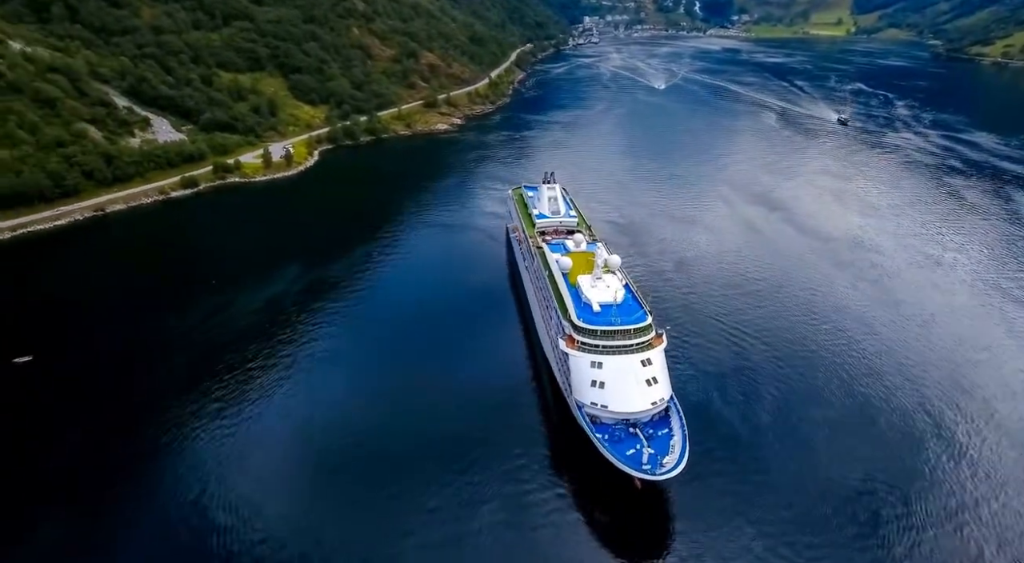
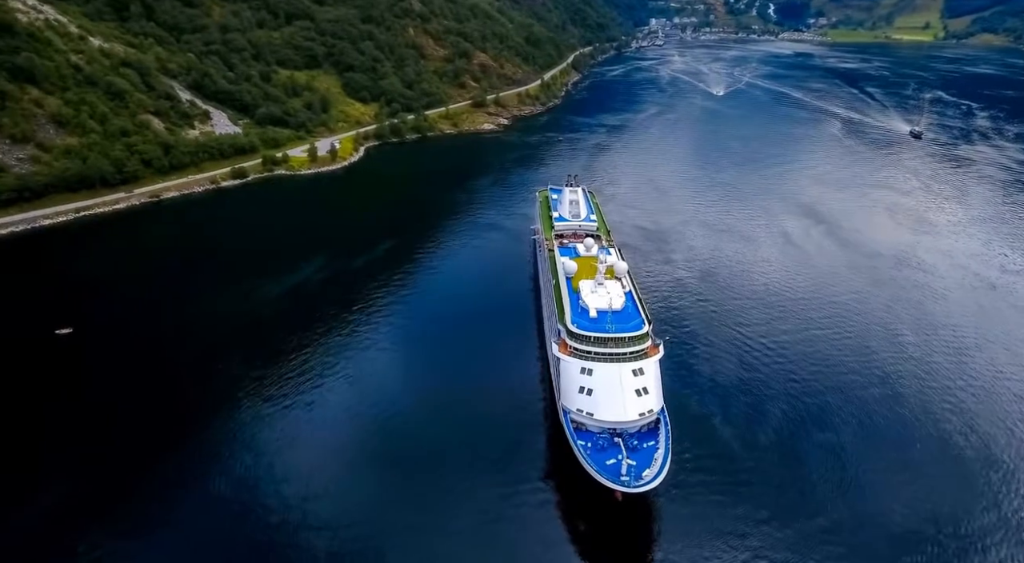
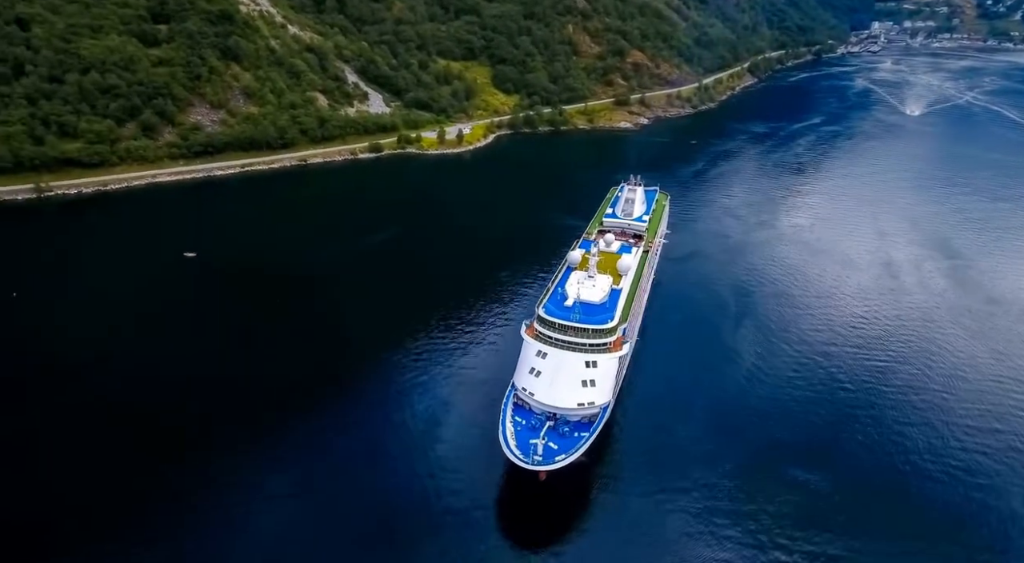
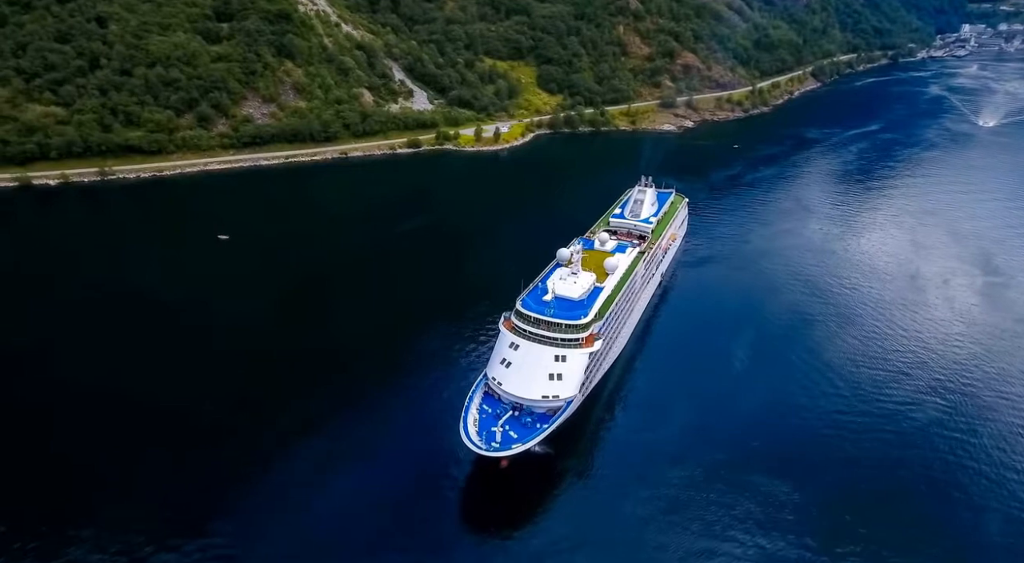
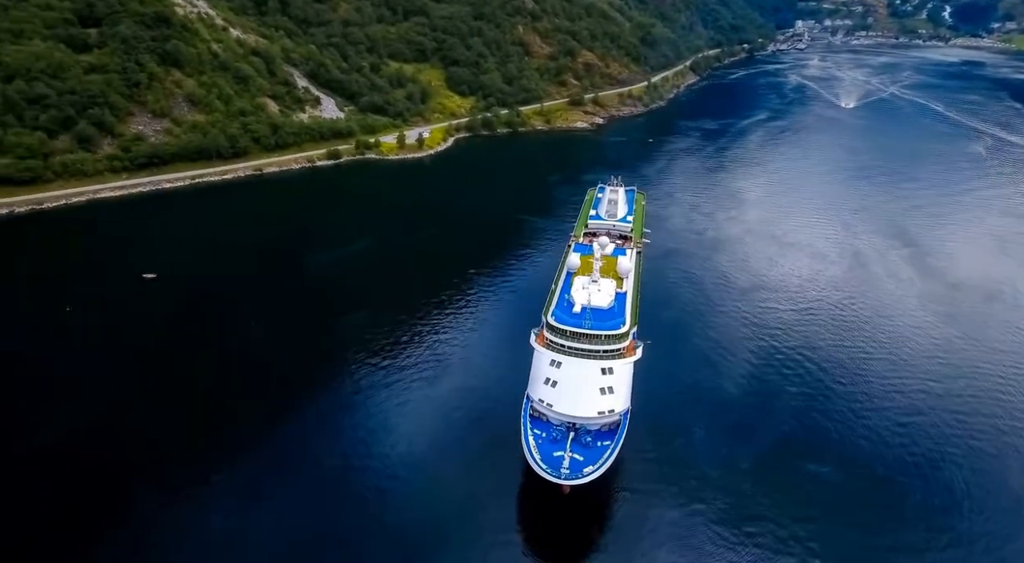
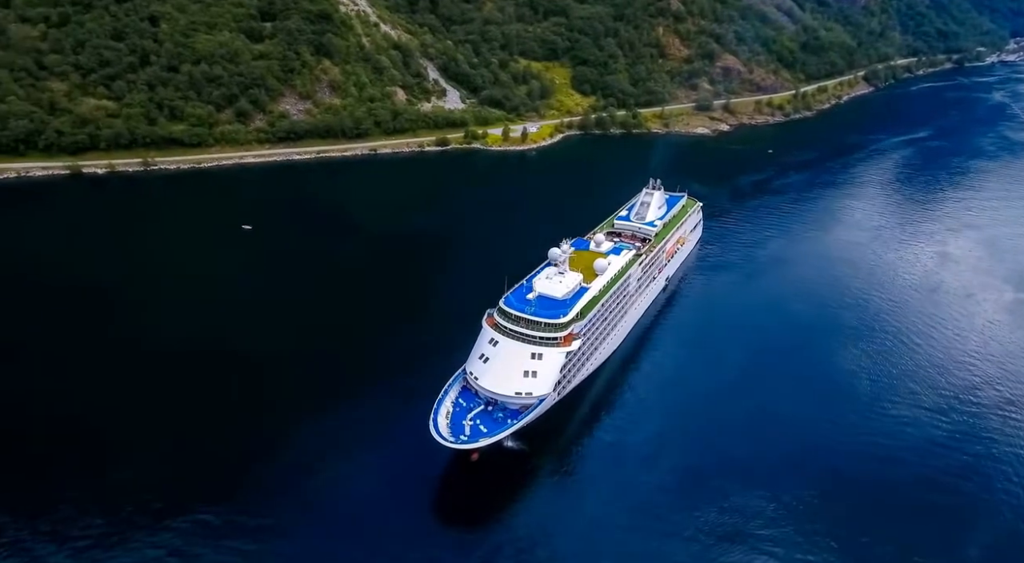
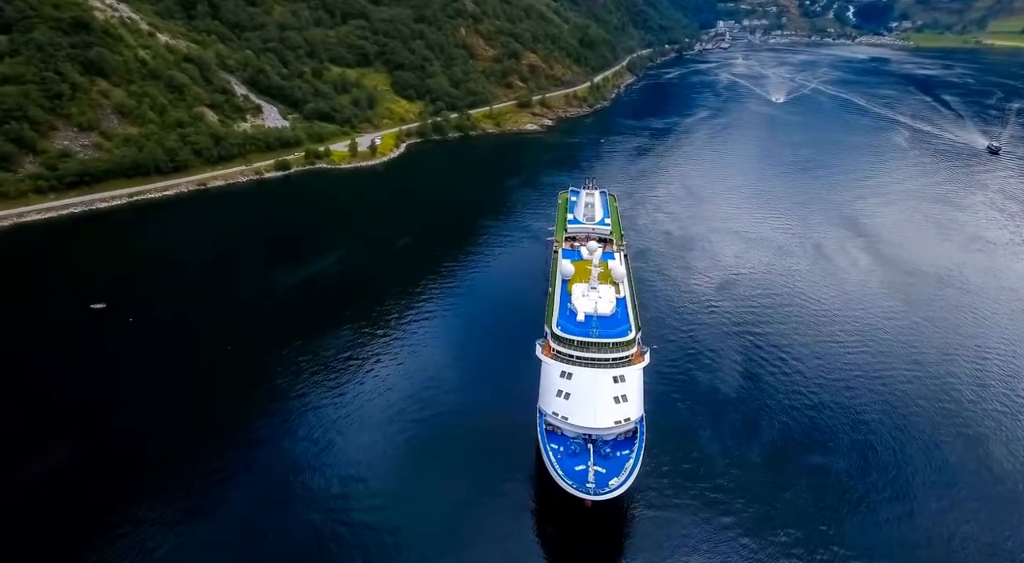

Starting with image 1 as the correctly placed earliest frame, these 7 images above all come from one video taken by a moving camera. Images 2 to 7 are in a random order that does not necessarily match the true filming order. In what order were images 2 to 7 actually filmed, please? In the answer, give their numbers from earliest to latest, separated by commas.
2, 7, 5, 3, 4, 6
